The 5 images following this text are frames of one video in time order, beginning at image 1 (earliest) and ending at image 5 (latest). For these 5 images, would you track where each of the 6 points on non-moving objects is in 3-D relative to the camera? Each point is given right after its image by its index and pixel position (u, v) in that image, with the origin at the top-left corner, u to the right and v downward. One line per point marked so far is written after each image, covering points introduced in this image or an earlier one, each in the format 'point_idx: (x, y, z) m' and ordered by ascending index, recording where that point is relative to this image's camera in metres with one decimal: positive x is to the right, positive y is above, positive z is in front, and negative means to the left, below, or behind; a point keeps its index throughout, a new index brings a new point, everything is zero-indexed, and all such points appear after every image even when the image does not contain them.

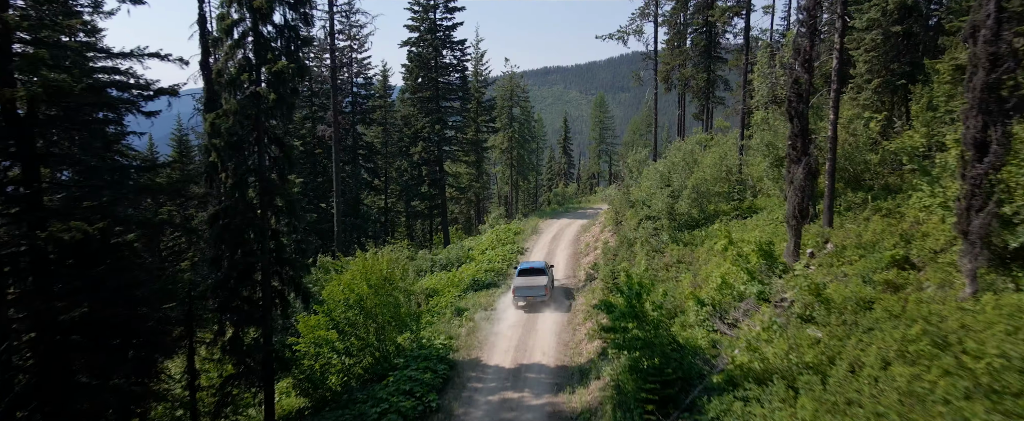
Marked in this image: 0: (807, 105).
0: (+5.8, +2.1, +11.6) m
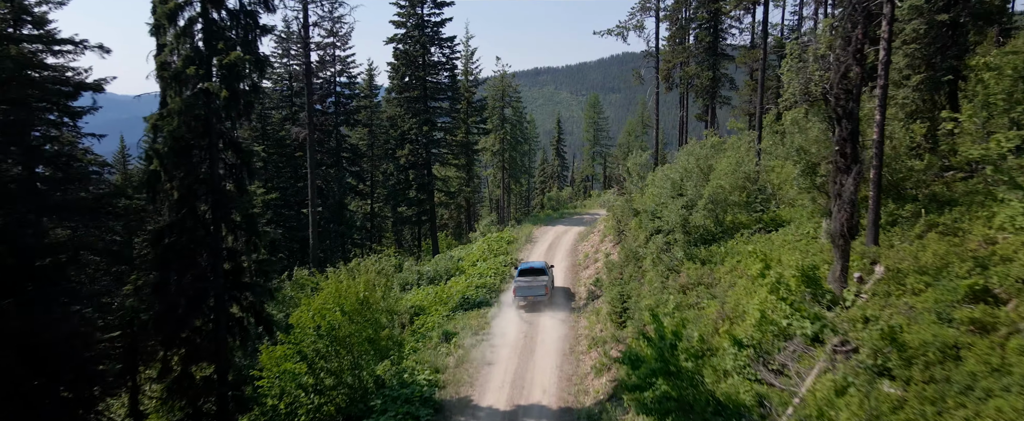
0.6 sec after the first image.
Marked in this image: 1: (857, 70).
0: (+5.7, +1.8, +9.8) m
1: (+5.7, +2.3, +9.8) m
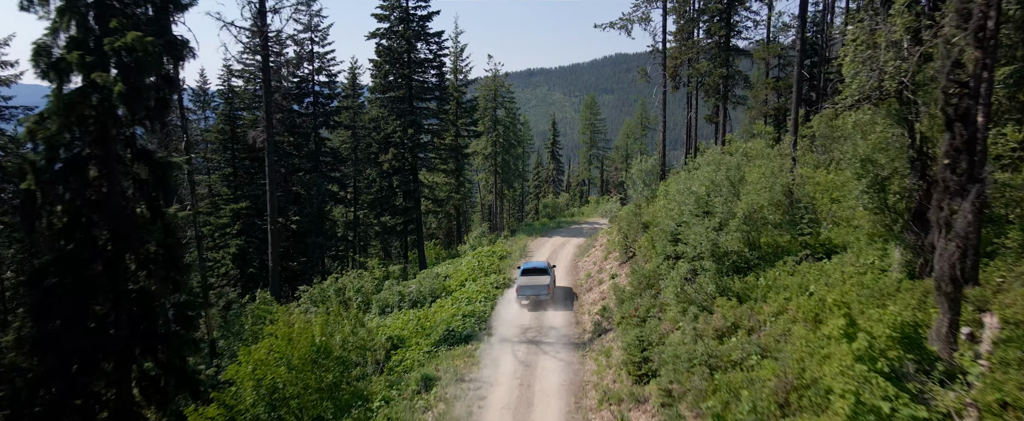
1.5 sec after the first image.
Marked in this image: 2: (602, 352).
0: (+5.6, +1.4, +7.2) m
1: (+5.6, +1.9, +7.2) m
2: (+2.0, -3.2, +13.5) m
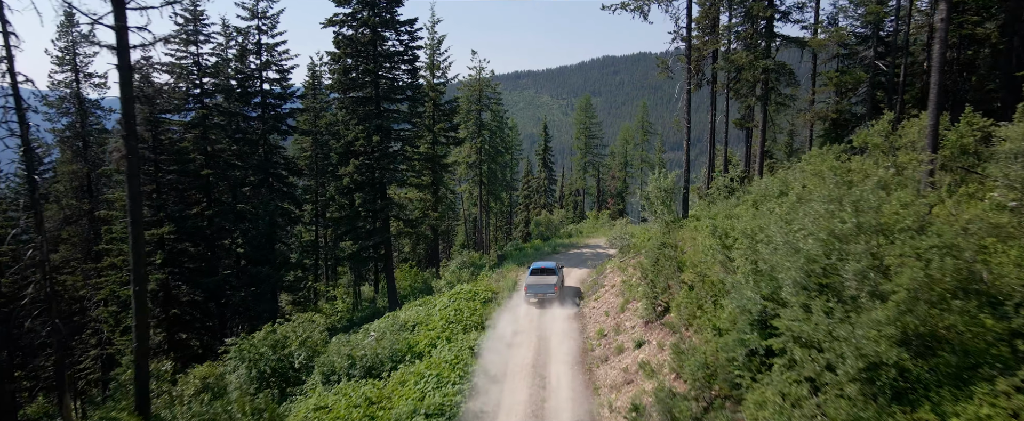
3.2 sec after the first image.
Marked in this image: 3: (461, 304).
0: (+5.6, +0.5, +2.0) m
1: (+5.5, +1.0, +2.0) m
2: (+1.8, -4.2, +8.2) m
3: (-1.6, -3.1, +19.2) m
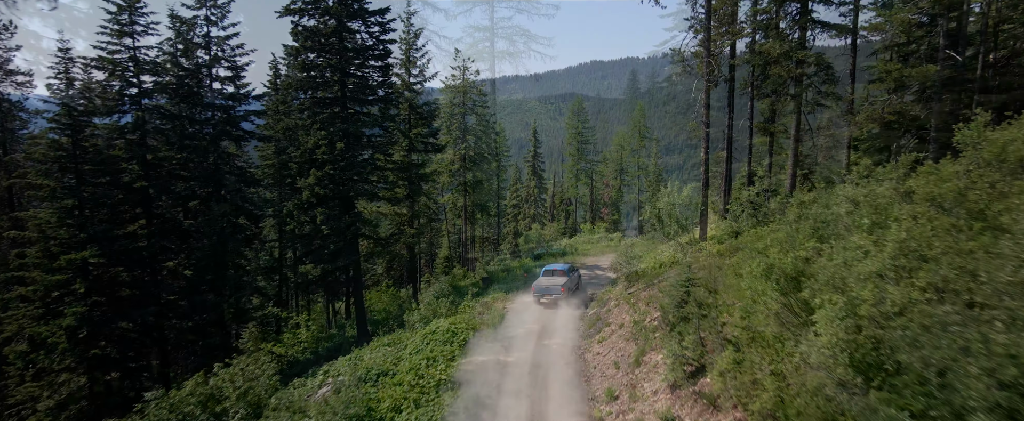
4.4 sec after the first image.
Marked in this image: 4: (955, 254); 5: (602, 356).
0: (+5.5, 0.0, -1.4) m
1: (+5.5, +0.6, -1.4) m
2: (+1.7, -4.7, +4.7) m
3: (-2.0, -3.7, +15.7) m
4: (+4.4, -0.3, +5.6) m
5: (+2.2, -3.6, +14.6) m
